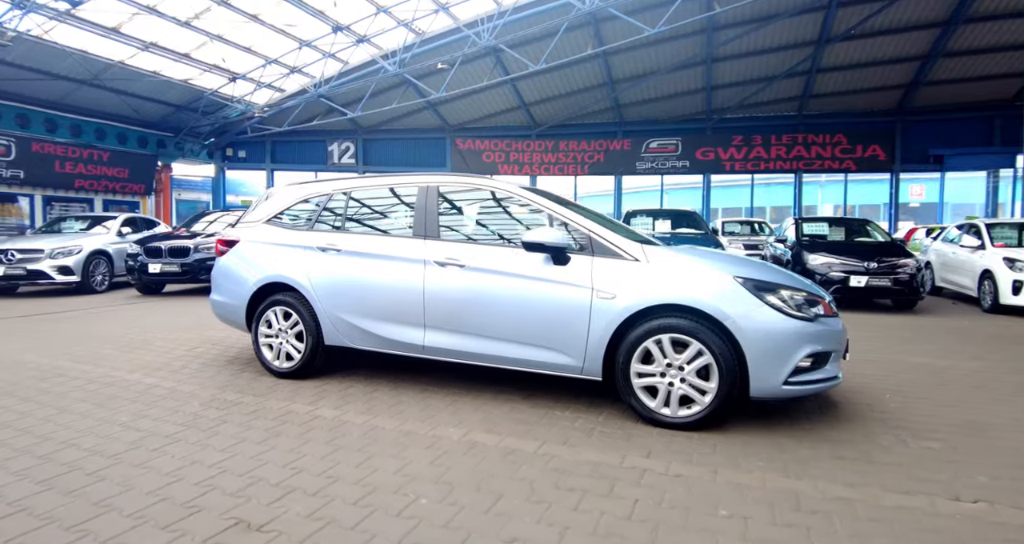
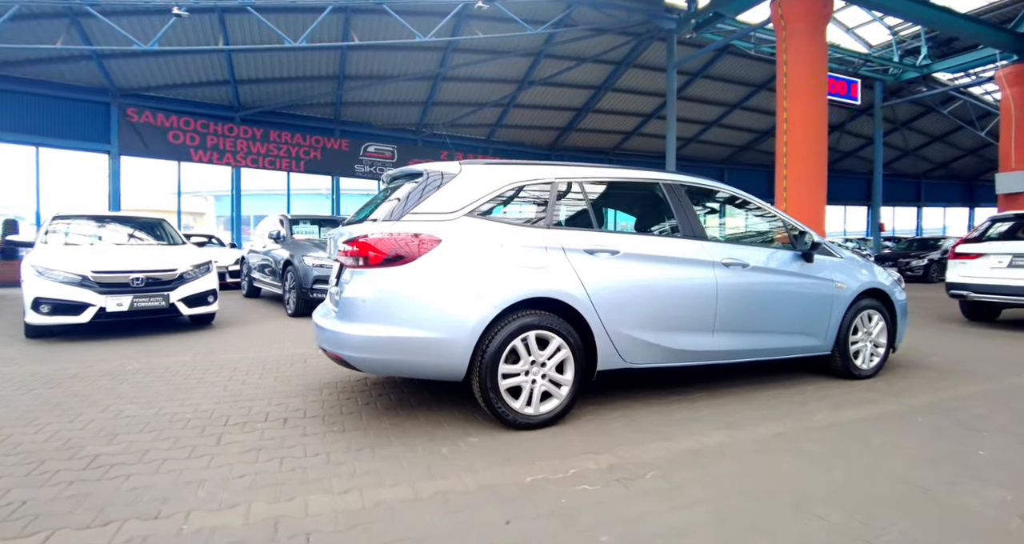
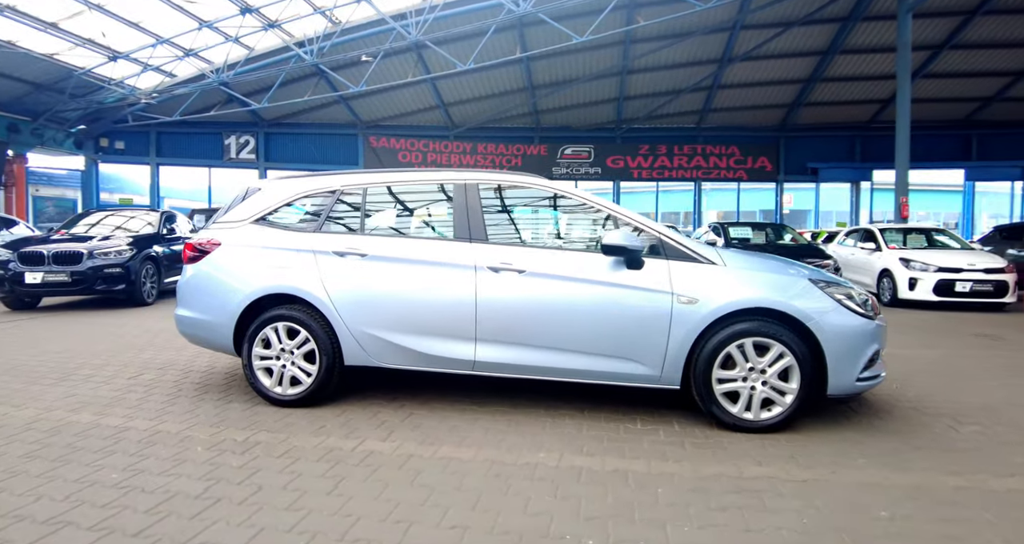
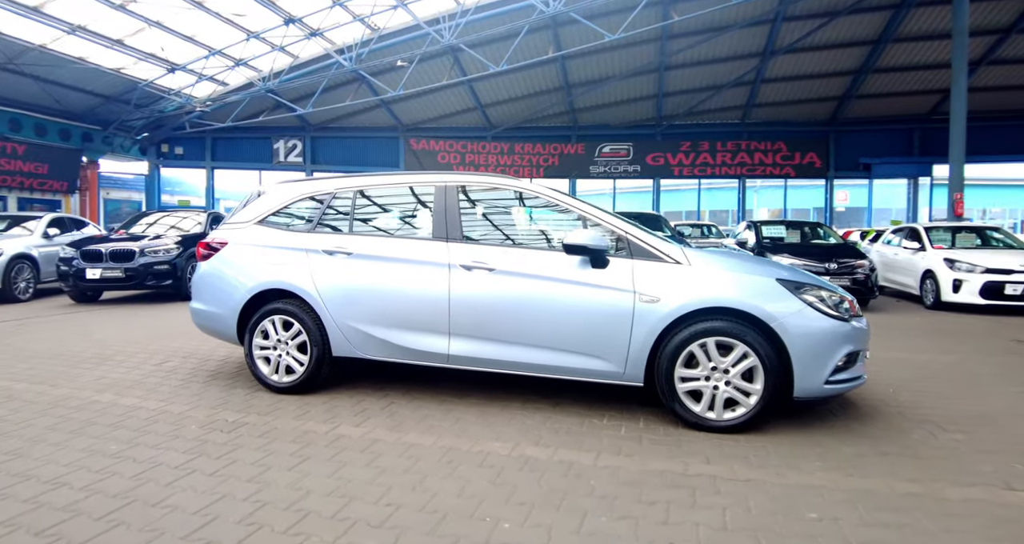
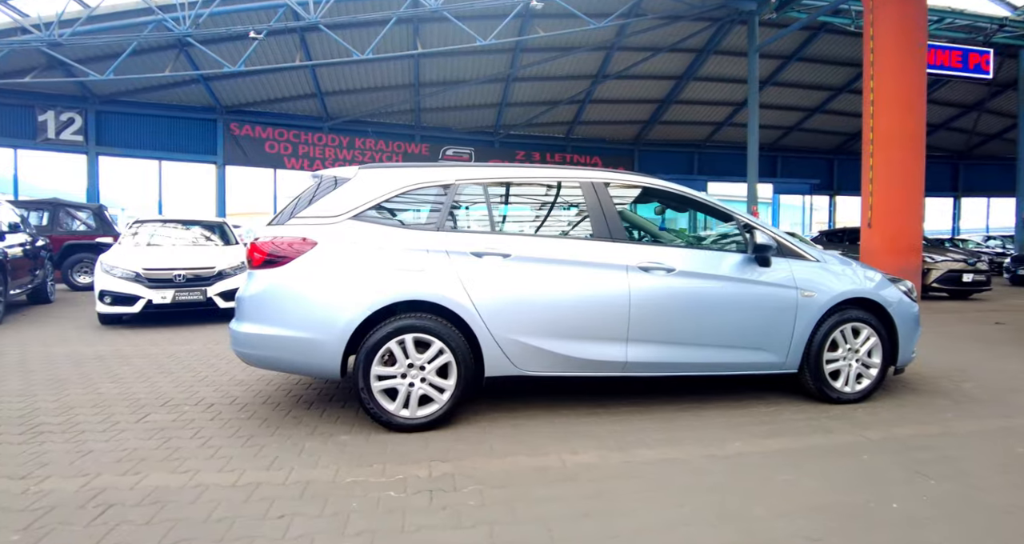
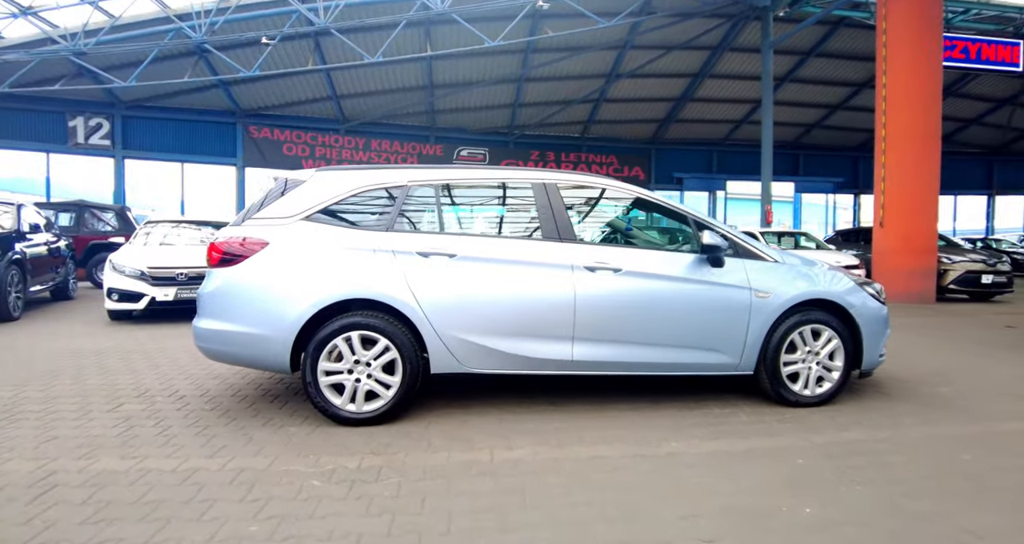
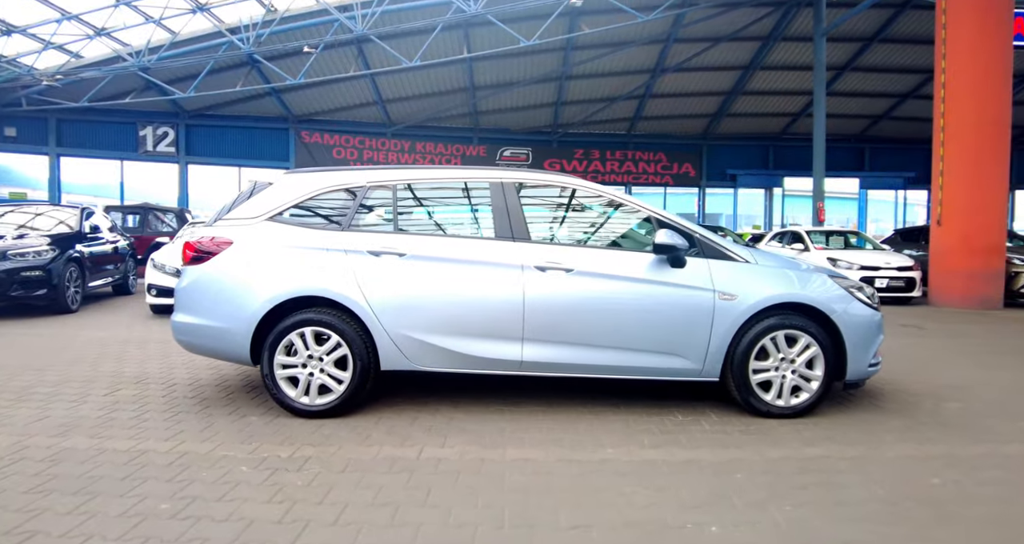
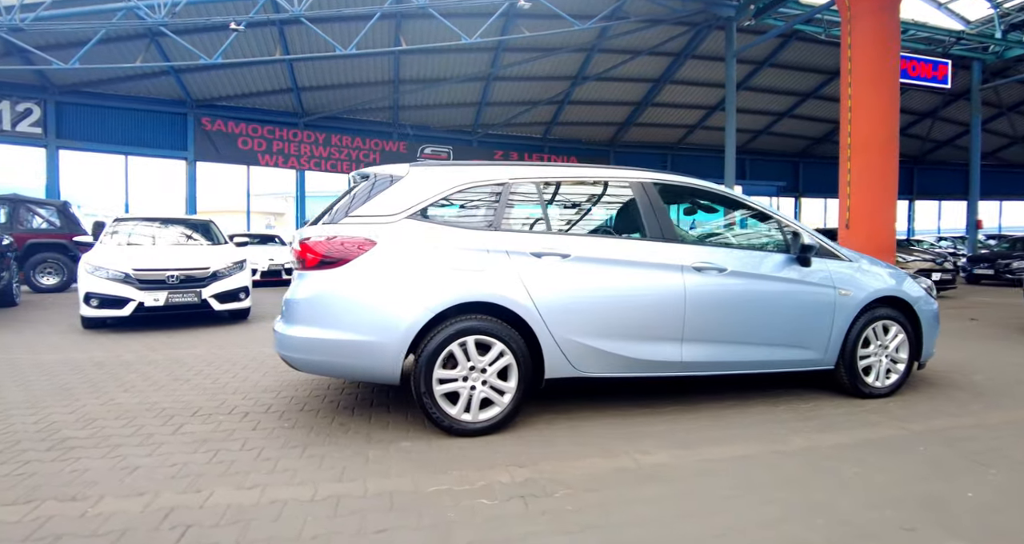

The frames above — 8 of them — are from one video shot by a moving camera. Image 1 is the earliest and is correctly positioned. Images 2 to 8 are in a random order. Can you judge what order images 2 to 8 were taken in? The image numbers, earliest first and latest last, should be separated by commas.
4, 3, 7, 6, 5, 8, 2
